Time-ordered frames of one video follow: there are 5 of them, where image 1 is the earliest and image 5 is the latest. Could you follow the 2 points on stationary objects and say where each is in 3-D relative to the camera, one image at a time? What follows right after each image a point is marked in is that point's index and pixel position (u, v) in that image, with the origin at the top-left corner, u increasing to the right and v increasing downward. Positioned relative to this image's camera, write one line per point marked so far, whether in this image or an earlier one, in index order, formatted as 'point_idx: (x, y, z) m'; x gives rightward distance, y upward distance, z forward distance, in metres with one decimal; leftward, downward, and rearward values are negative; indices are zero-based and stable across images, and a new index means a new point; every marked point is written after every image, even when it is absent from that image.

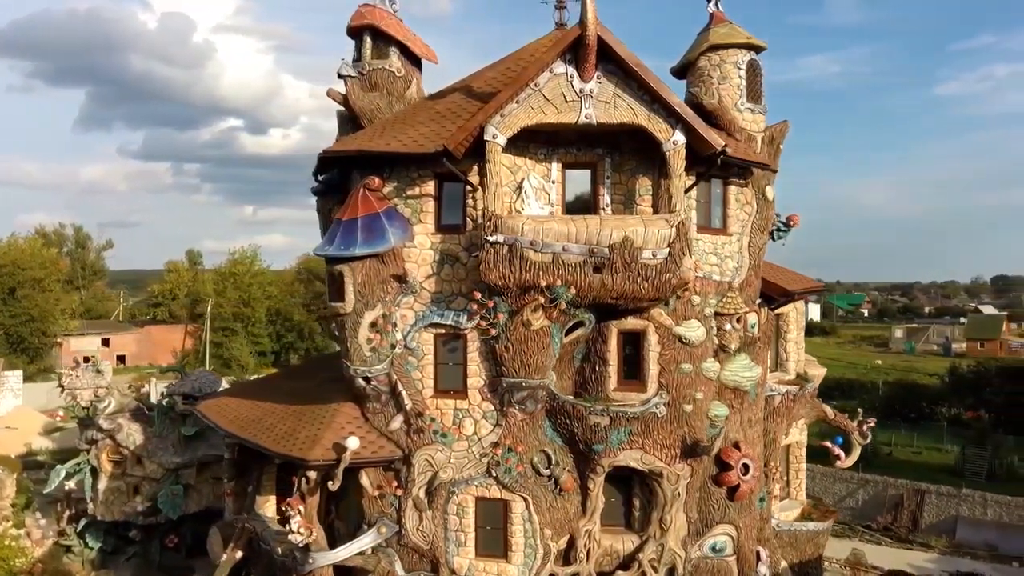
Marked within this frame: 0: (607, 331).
0: (+1.8, -0.8, +13.5) m
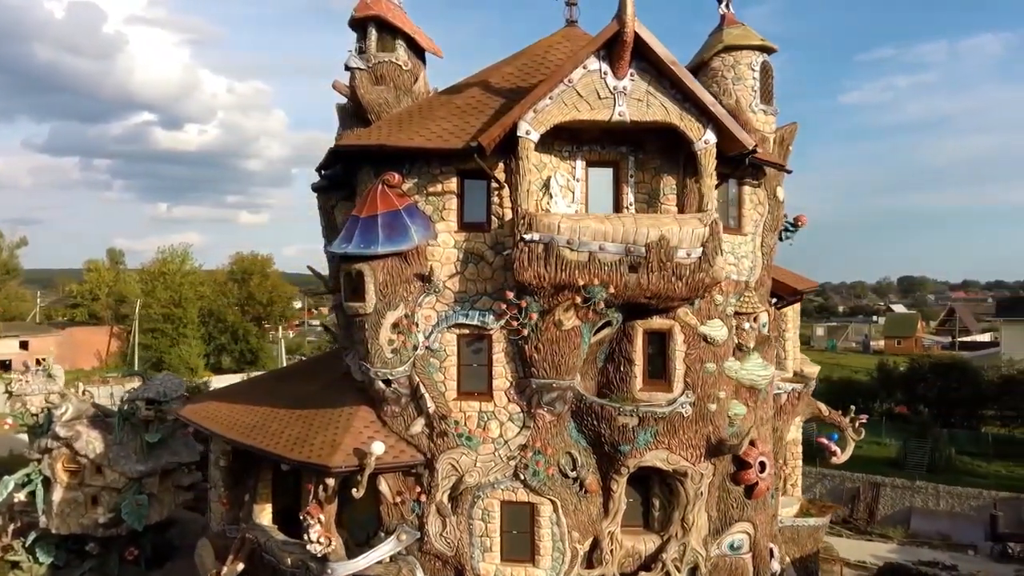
0: (+2.2, -0.8, +13.3) m
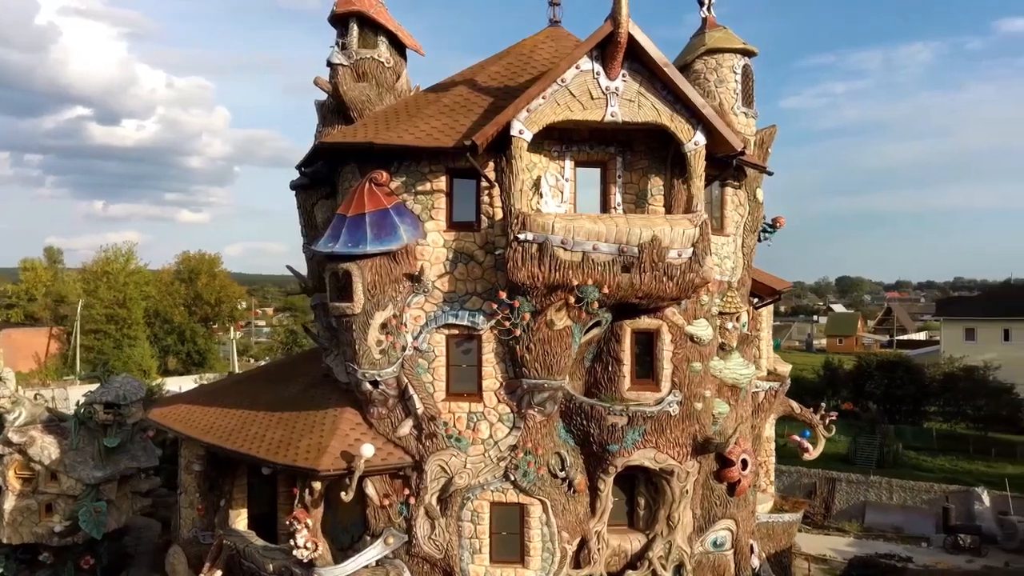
0: (+2.0, -0.8, +13.4) m
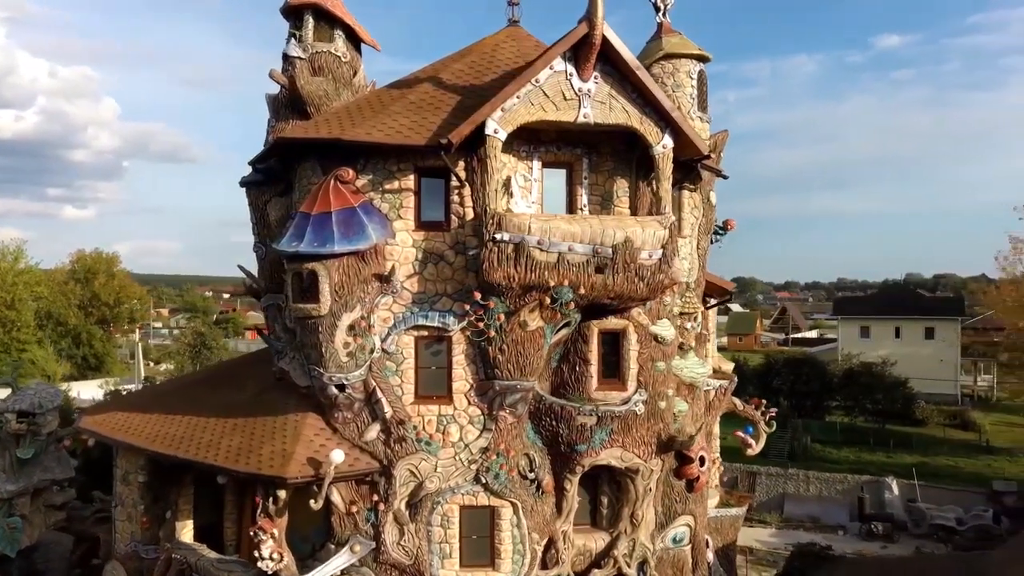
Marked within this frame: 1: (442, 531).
0: (+1.4, -0.8, +13.5) m
1: (-1.3, -4.3, +12.8) m
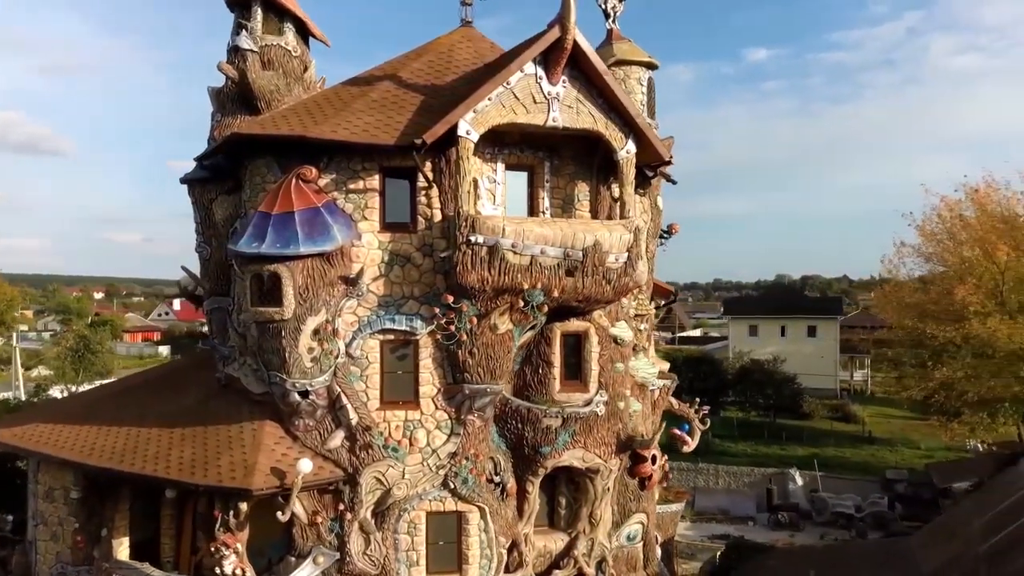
0: (+0.7, -0.9, +13.6) m
1: (-1.8, -4.3, +12.5) m
